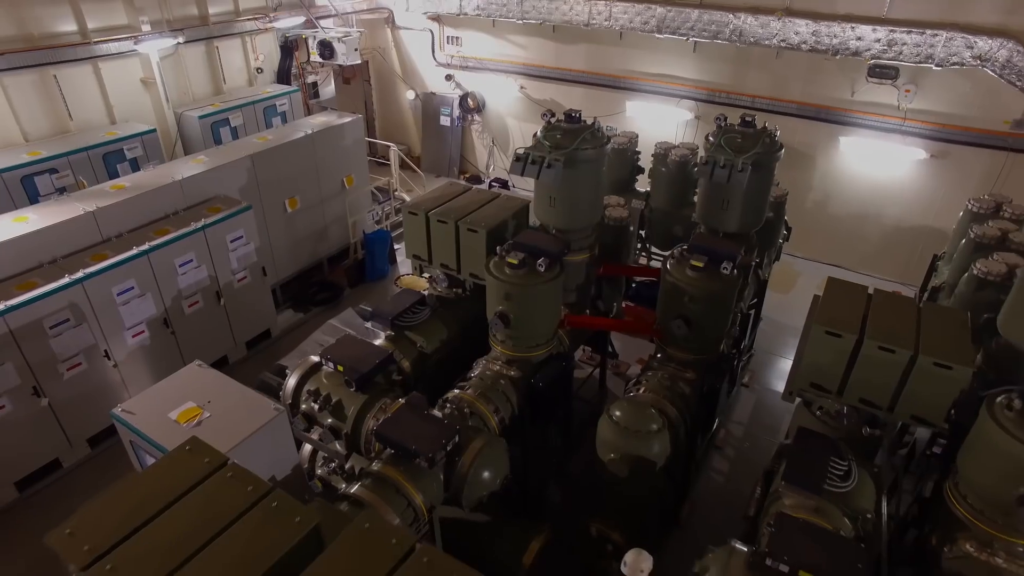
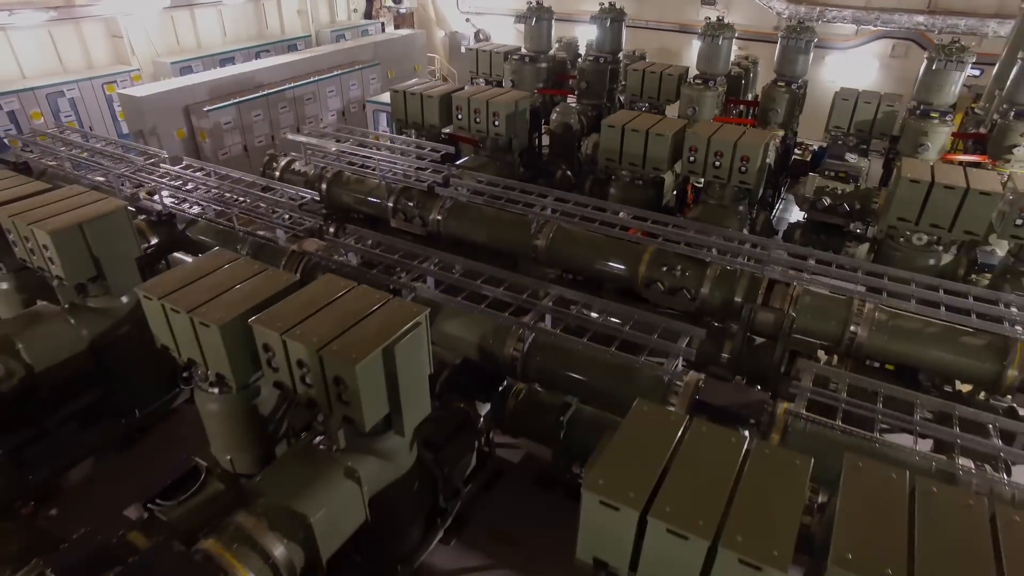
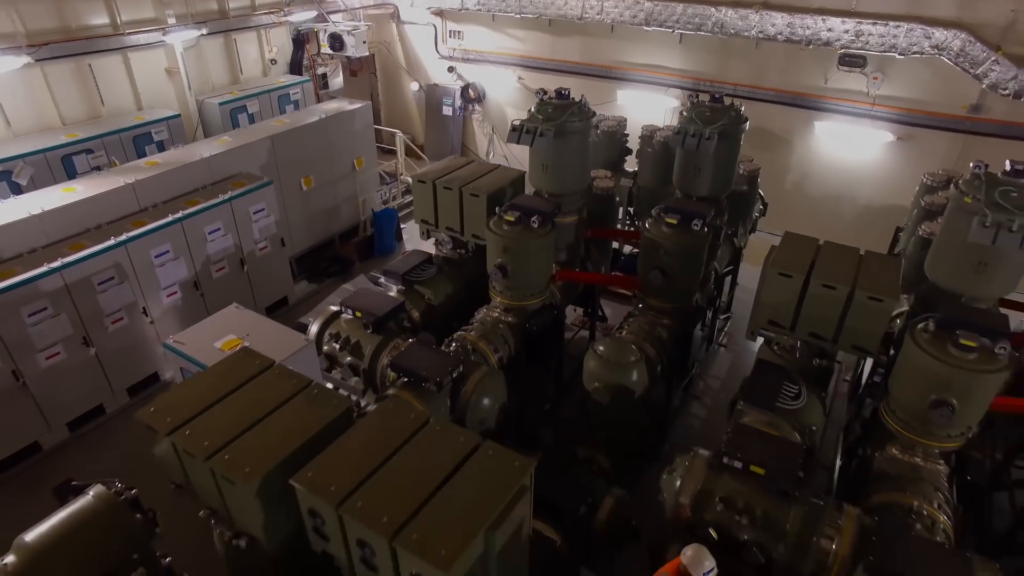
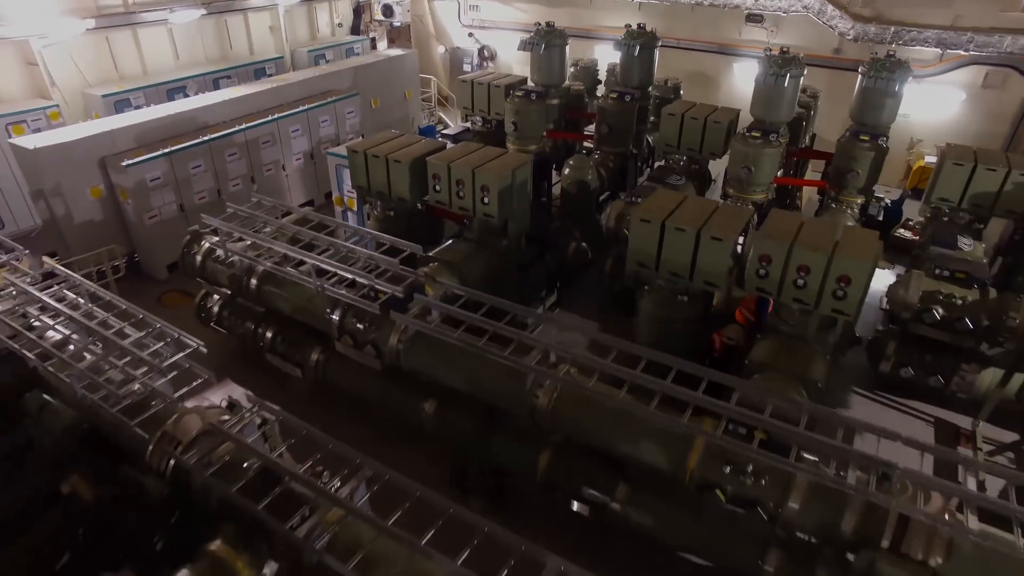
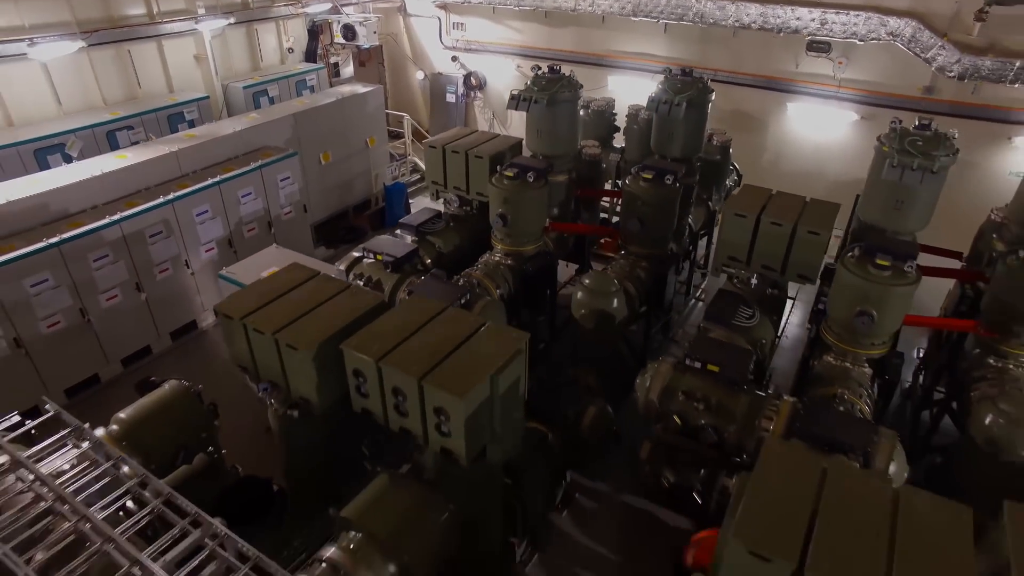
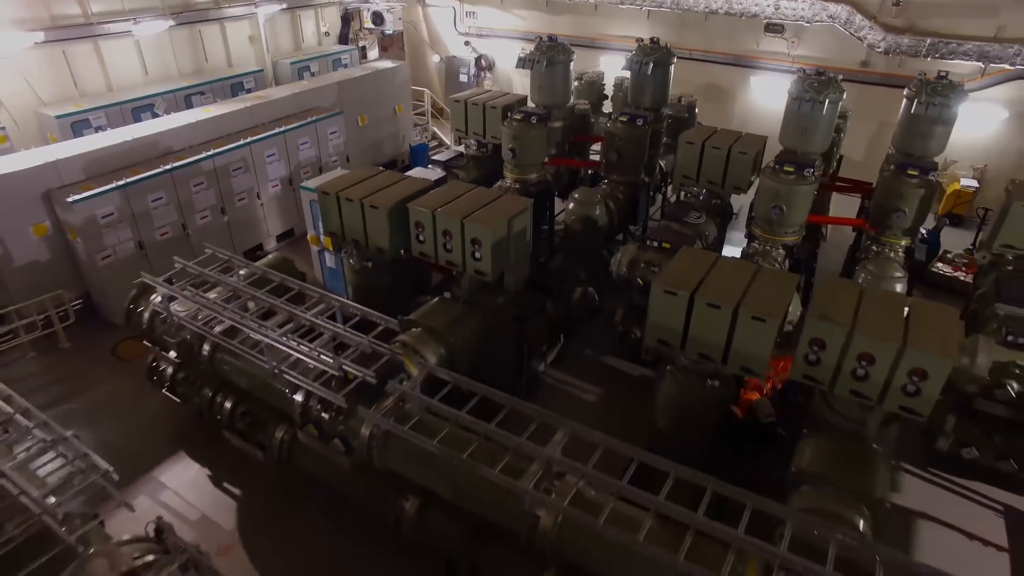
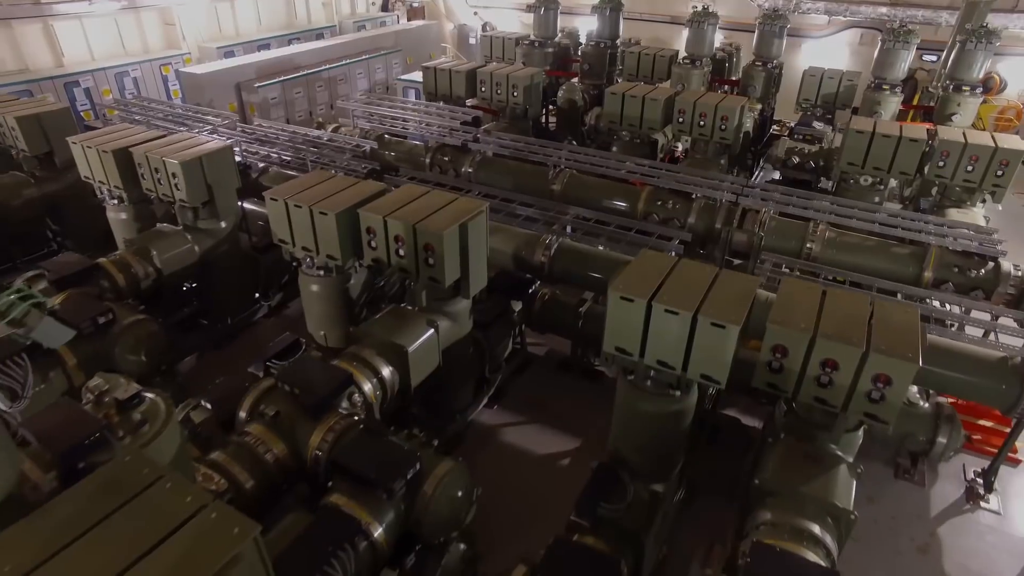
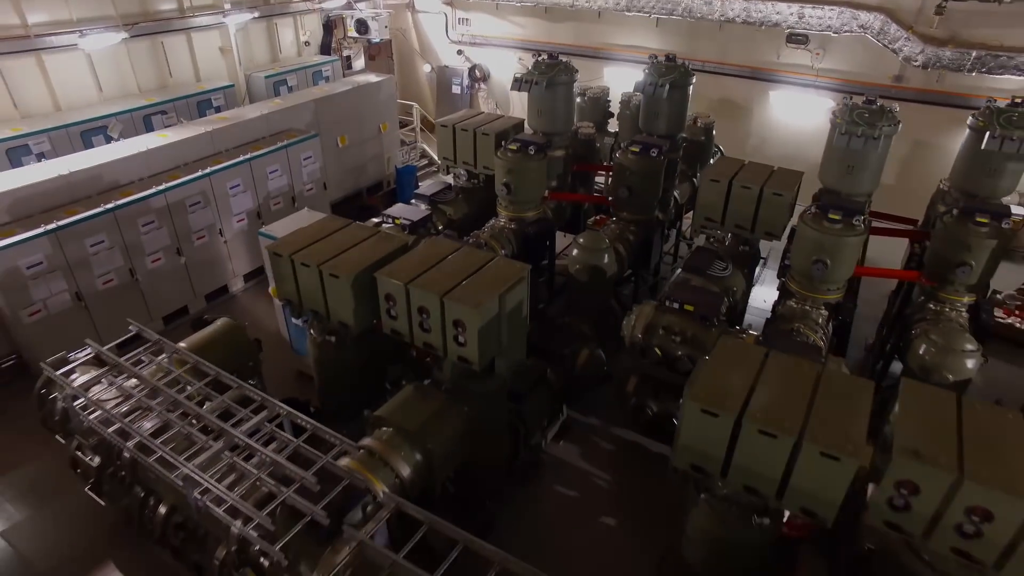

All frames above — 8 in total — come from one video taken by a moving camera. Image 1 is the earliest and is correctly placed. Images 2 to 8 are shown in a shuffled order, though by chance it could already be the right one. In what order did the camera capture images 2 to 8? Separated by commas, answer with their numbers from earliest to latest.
3, 5, 8, 6, 4, 2, 7
